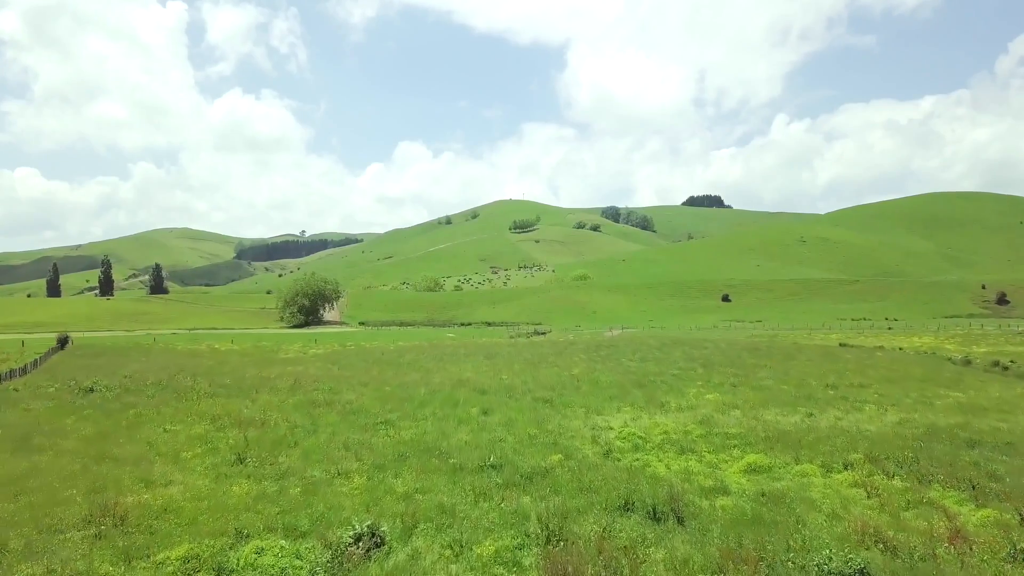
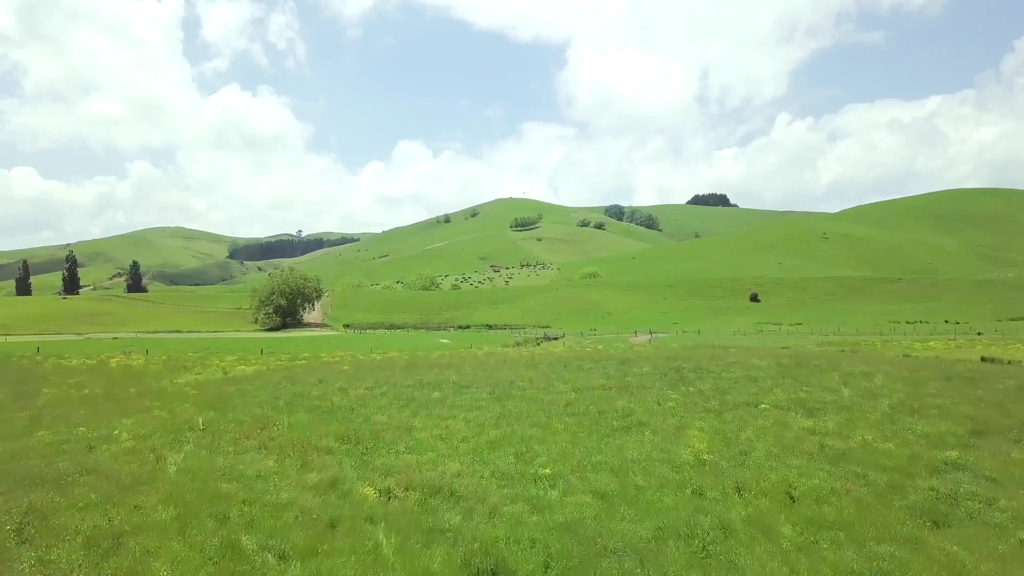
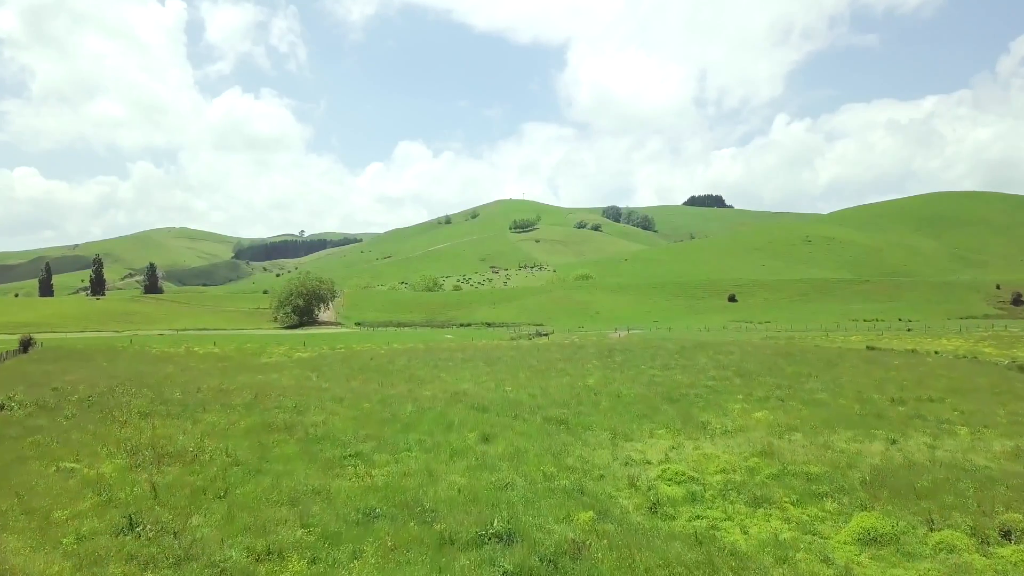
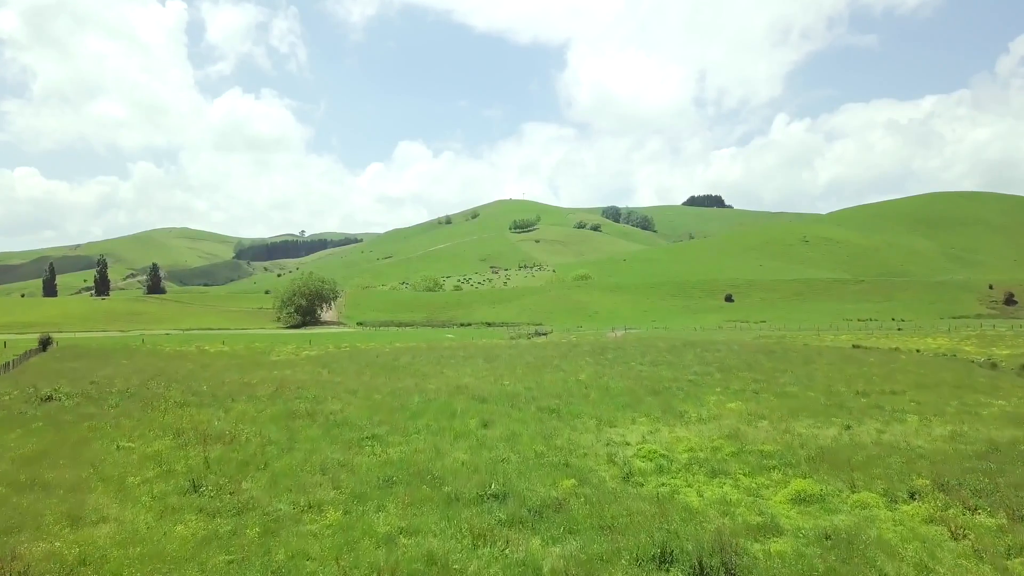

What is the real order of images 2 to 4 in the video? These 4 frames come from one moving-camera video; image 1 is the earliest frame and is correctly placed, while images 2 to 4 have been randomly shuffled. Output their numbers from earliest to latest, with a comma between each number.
4, 3, 2
